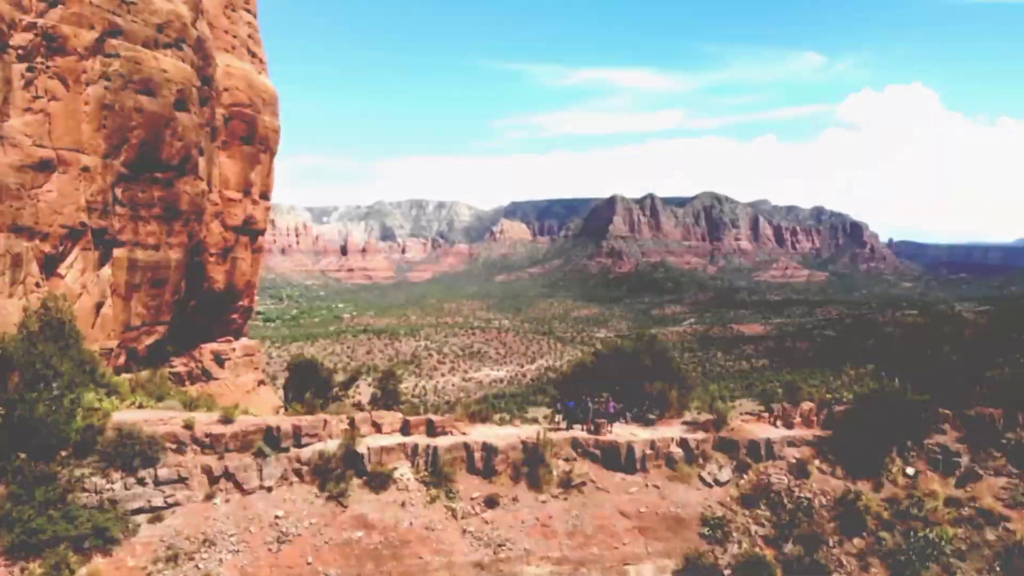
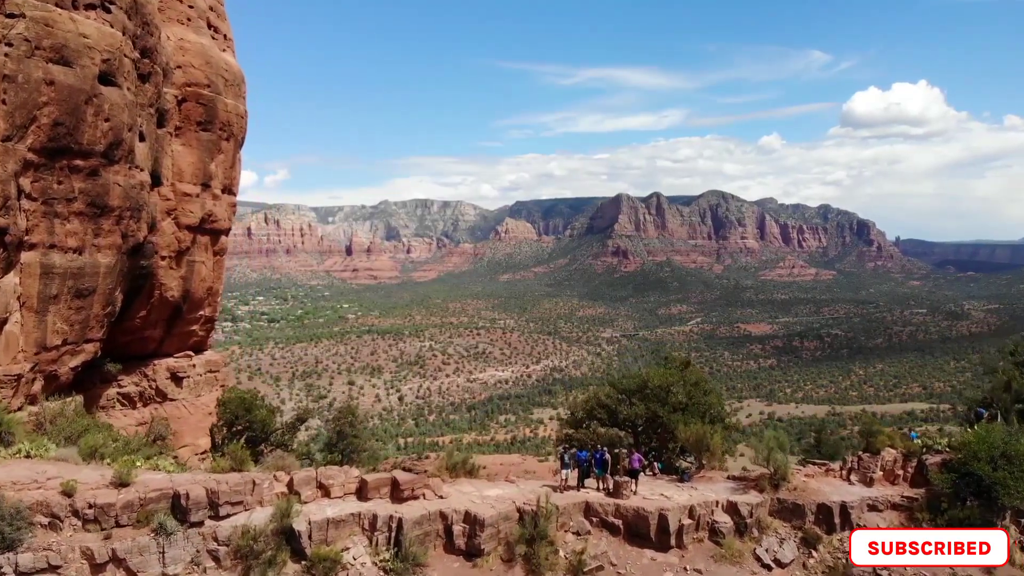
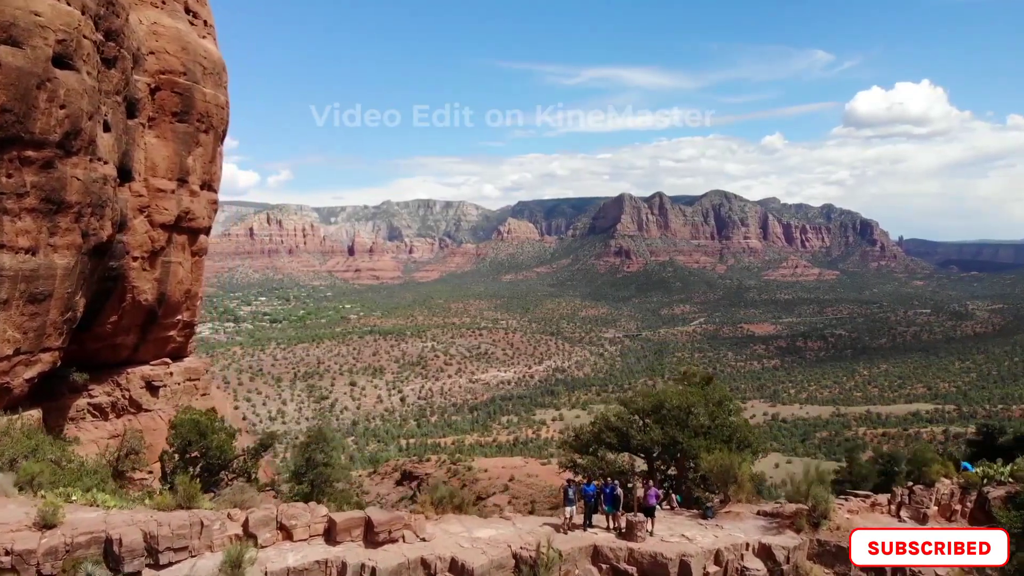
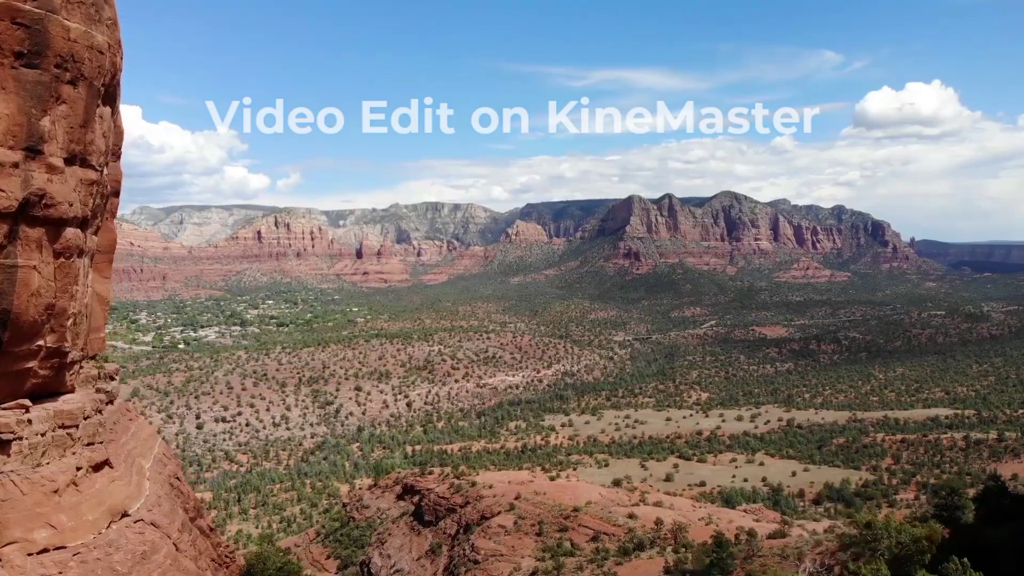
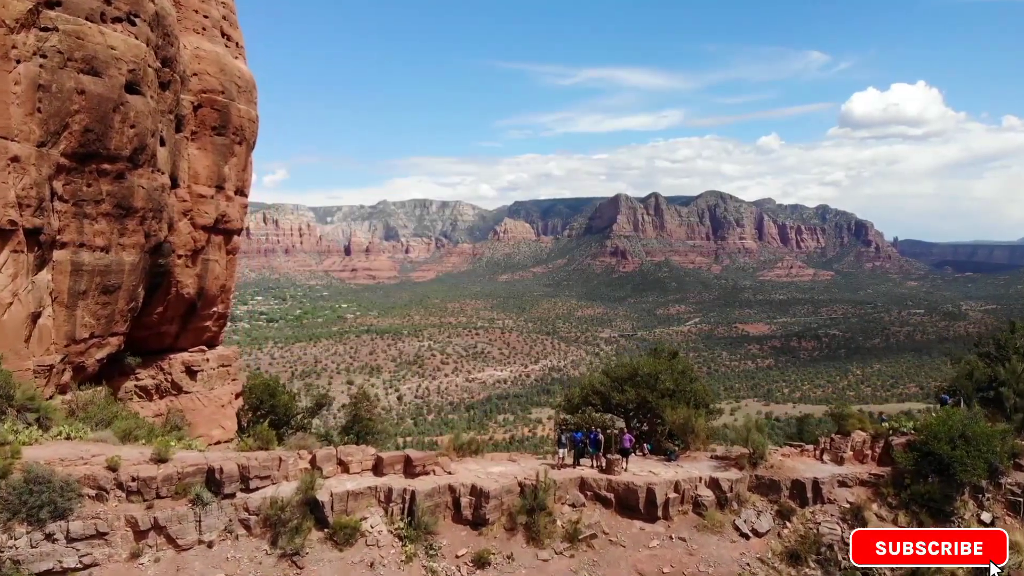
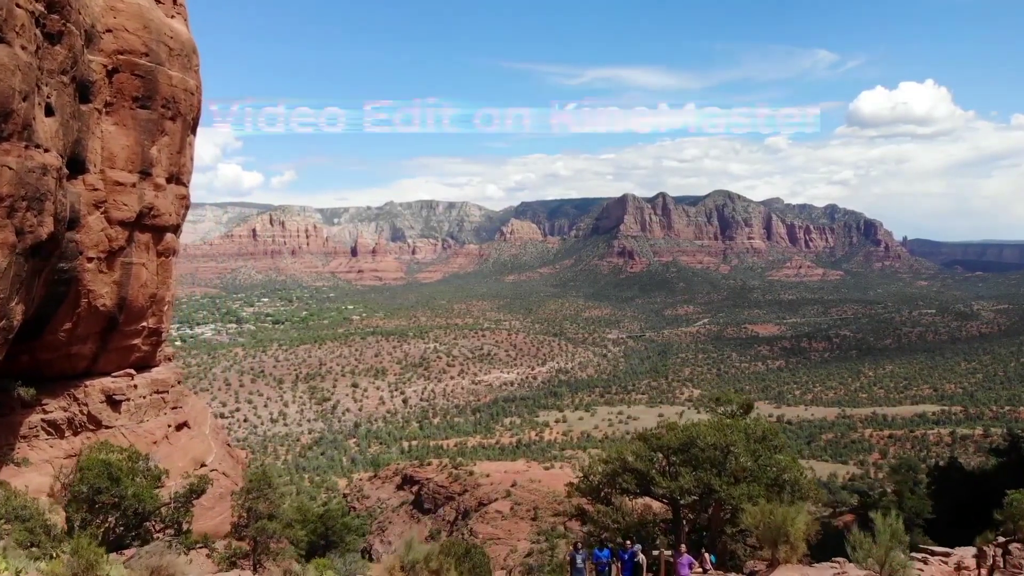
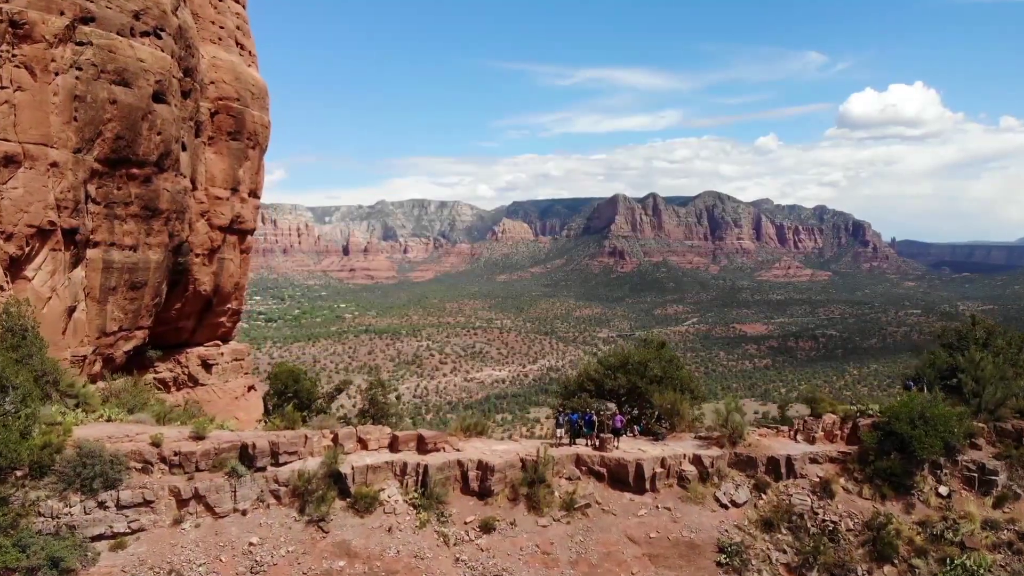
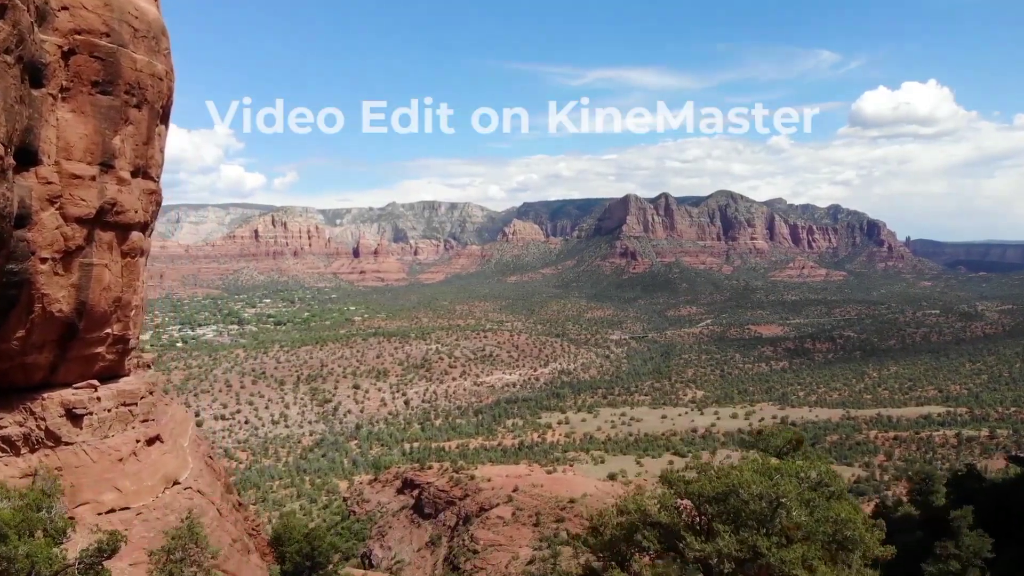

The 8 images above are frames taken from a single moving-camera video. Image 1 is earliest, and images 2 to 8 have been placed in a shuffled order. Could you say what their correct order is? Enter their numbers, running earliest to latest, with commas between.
7, 5, 2, 3, 6, 8, 4
